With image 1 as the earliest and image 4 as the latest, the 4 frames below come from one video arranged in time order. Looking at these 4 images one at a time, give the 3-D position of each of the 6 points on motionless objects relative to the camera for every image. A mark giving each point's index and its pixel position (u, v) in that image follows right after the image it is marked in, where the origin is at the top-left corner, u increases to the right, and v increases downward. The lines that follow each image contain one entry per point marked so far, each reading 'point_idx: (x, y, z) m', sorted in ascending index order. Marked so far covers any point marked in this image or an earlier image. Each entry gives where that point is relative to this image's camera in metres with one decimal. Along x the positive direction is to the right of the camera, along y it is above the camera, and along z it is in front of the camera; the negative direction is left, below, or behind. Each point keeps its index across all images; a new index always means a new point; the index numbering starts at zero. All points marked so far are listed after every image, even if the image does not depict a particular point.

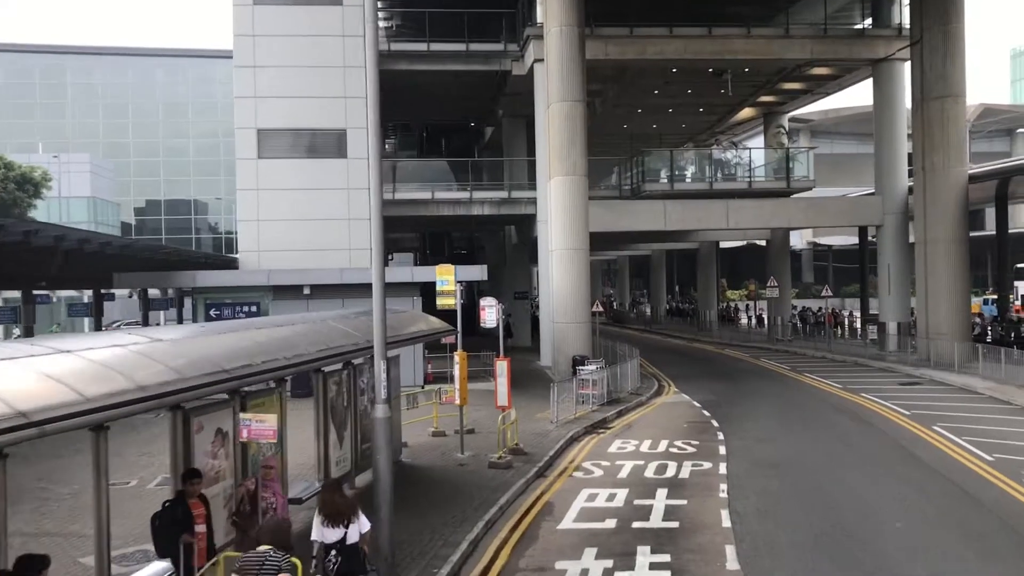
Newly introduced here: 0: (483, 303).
0: (-0.5, -0.3, +16.9) m
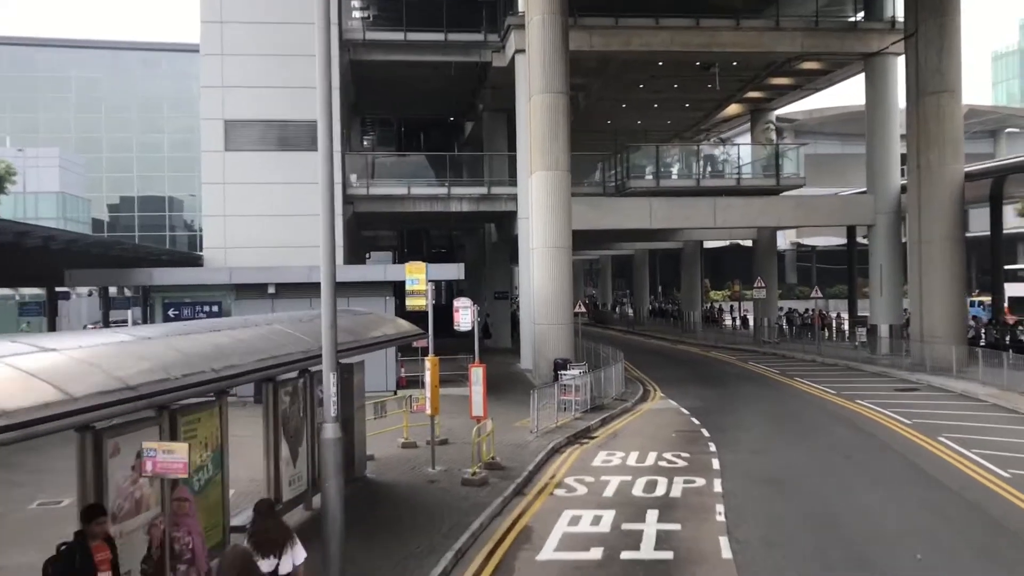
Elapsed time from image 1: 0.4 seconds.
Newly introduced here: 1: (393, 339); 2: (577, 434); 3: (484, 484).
0: (-0.9, -0.3, +15.5) m
1: (-1.8, -0.8, +14.0) m
2: (+1.3, -3.0, +19.0) m
3: (-0.4, -3.0, +14.1) m
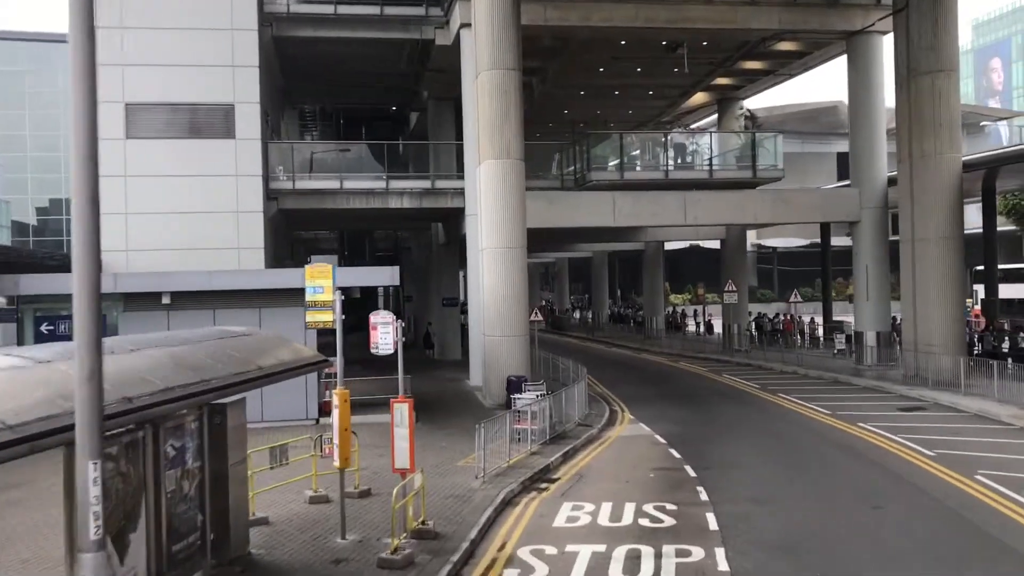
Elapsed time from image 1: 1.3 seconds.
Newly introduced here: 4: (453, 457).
0: (-1.7, -0.4, +11.8) m
1: (-2.6, -0.9, +10.3) m
2: (+0.4, -3.1, +15.4) m
3: (-1.2, -3.1, +10.4) m
4: (-1.1, -3.0, +16.6) m
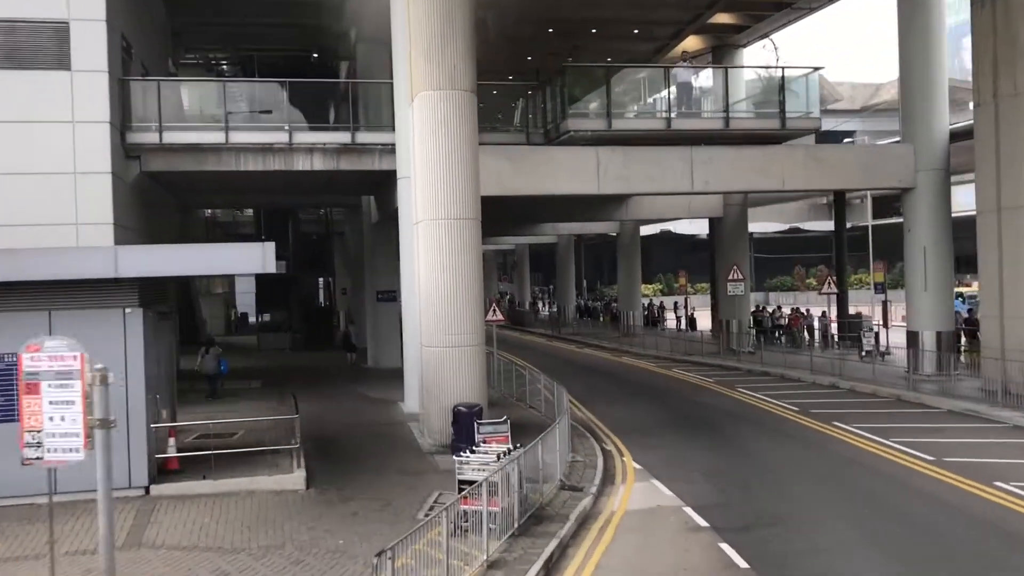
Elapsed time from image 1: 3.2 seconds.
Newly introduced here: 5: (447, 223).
0: (-2.1, -0.3, +4.4) m
1: (-2.9, -0.8, +2.8) m
2: (-0.2, -3.0, +8.1) m
3: (-1.4, -3.0, +3.1) m
4: (-1.6, -2.9, +9.2) m
5: (-1.2, +1.2, +17.0) m
